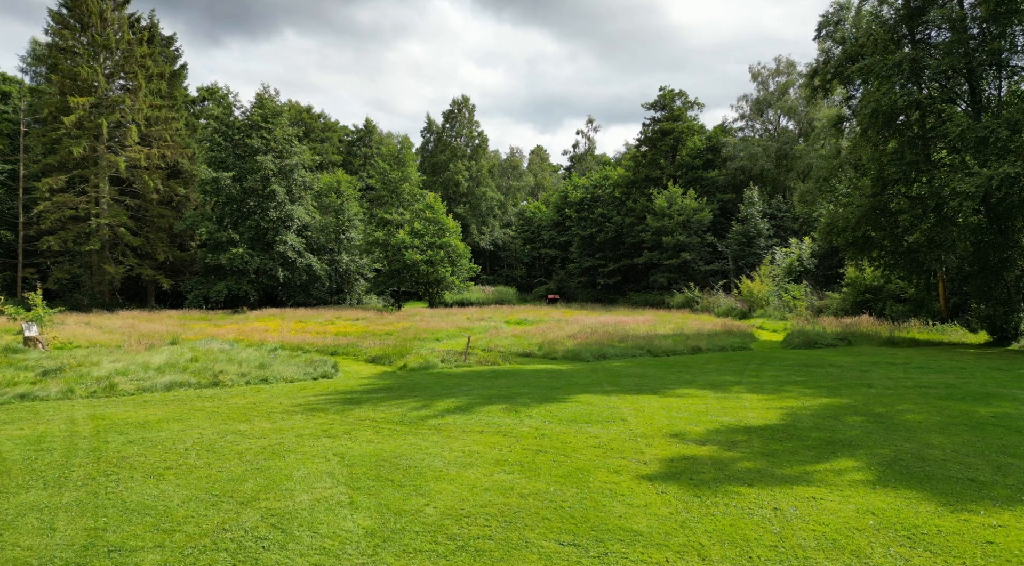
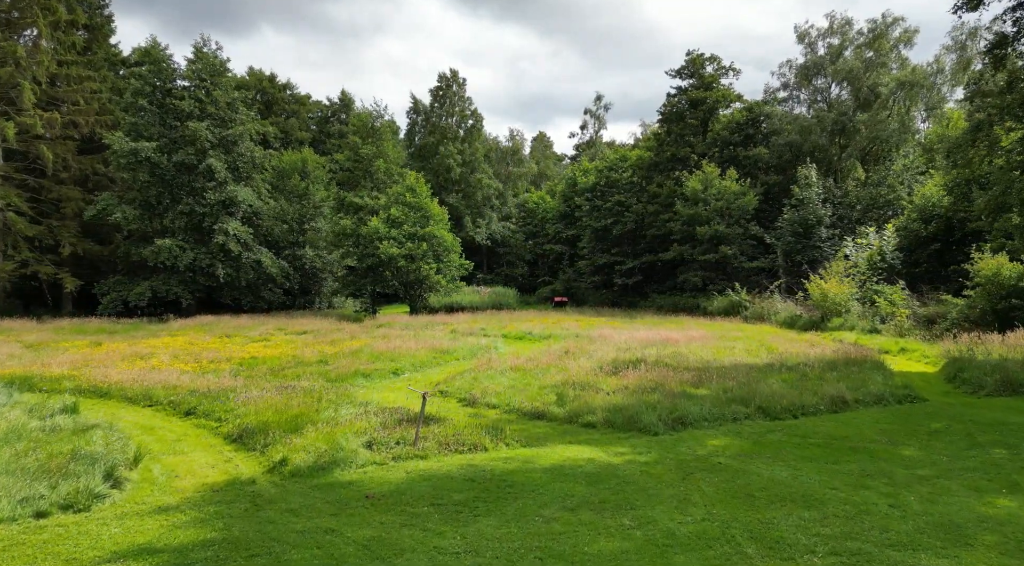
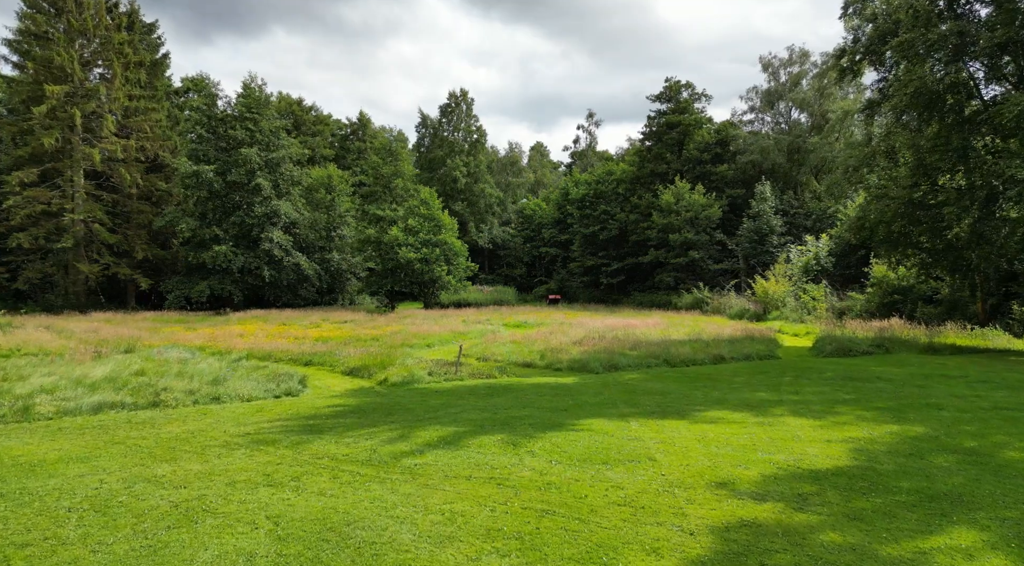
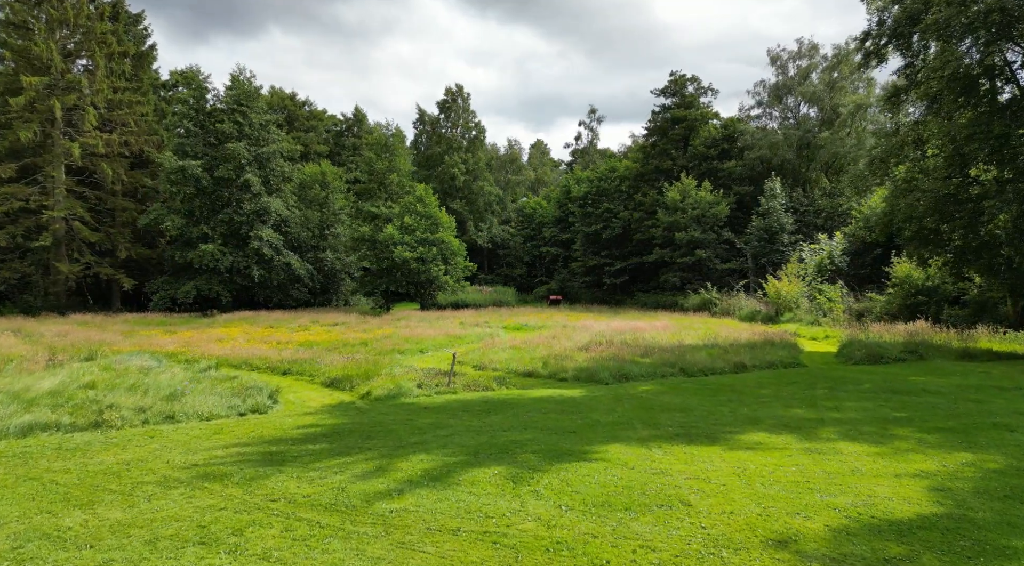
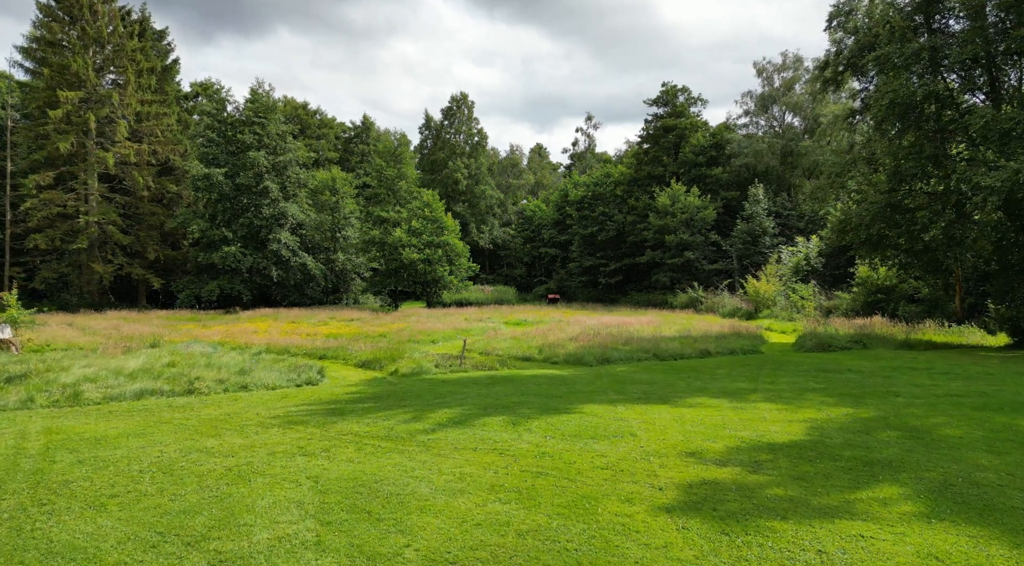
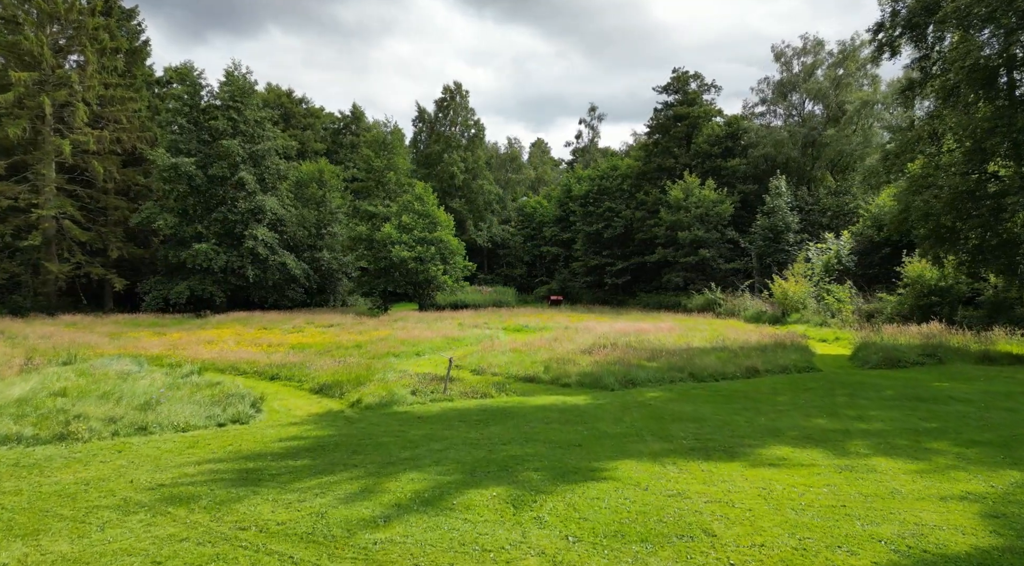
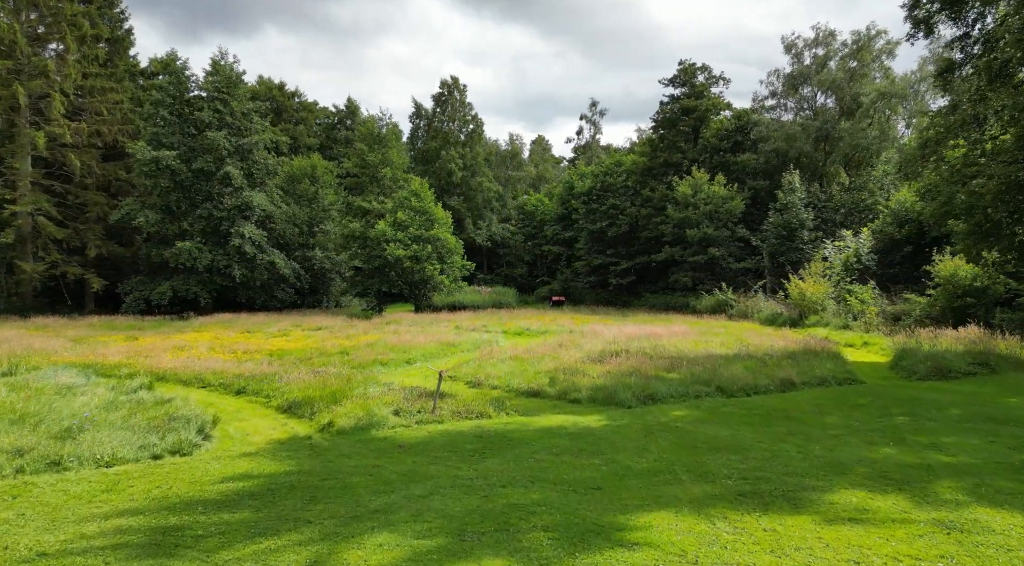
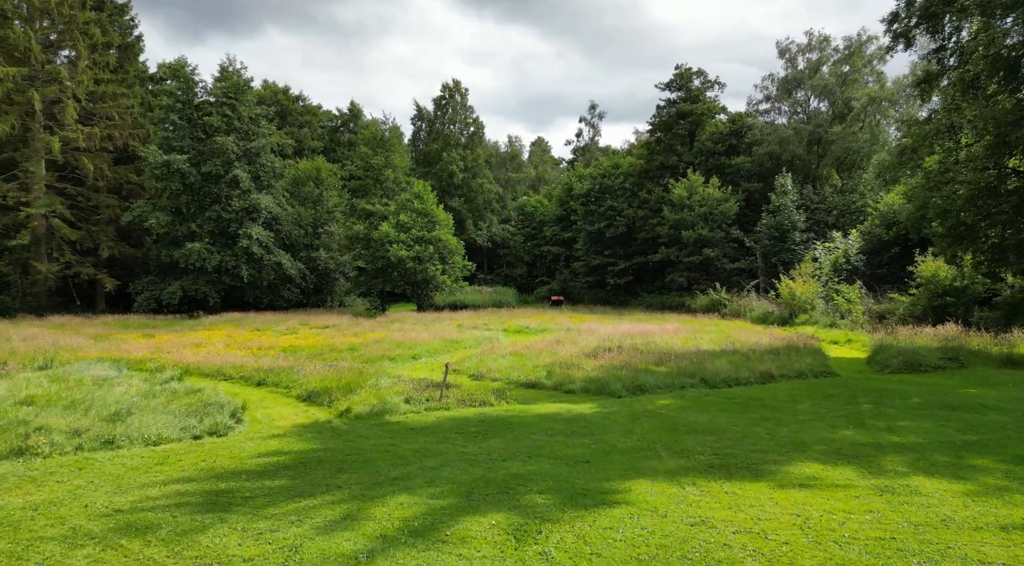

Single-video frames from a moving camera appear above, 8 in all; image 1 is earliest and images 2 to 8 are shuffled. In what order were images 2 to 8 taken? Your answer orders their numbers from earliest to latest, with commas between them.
5, 3, 4, 6, 8, 7, 2
